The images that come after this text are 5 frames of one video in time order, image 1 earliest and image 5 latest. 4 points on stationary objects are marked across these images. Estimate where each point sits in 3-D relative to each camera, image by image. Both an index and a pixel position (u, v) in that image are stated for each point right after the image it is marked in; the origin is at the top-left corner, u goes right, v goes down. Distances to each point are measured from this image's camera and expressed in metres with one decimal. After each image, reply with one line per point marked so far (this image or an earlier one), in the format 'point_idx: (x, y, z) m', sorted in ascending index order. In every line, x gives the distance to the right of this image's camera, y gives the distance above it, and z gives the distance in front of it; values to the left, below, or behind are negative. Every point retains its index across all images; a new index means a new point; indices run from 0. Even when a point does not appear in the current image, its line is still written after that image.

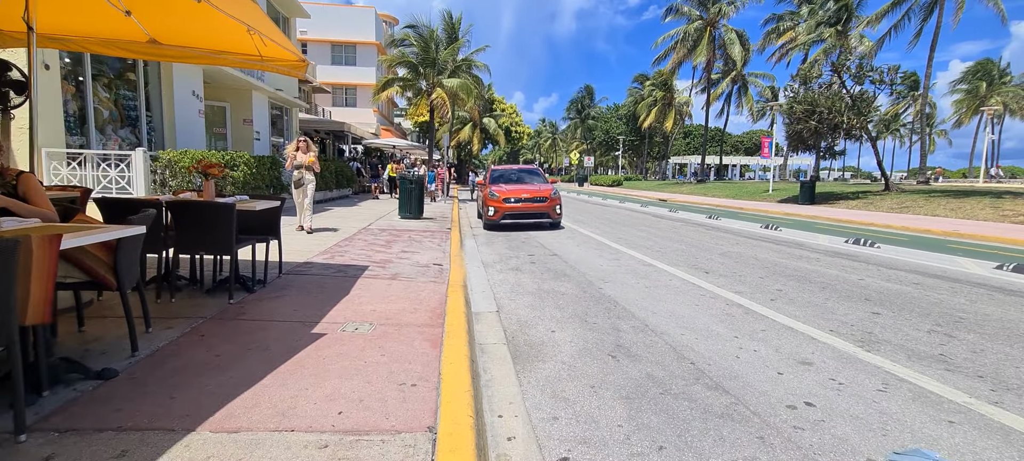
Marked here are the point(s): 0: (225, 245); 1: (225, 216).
0: (-2.9, -0.1, +4.9) m
1: (-2.8, +0.1, +4.9) m
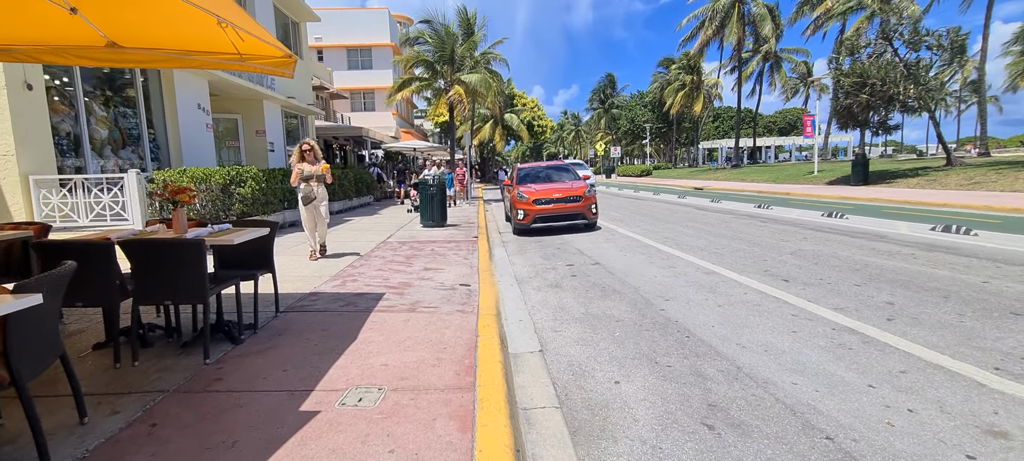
0: (-2.5, -0.5, +3.9) m
1: (-2.5, -0.2, +3.9) m
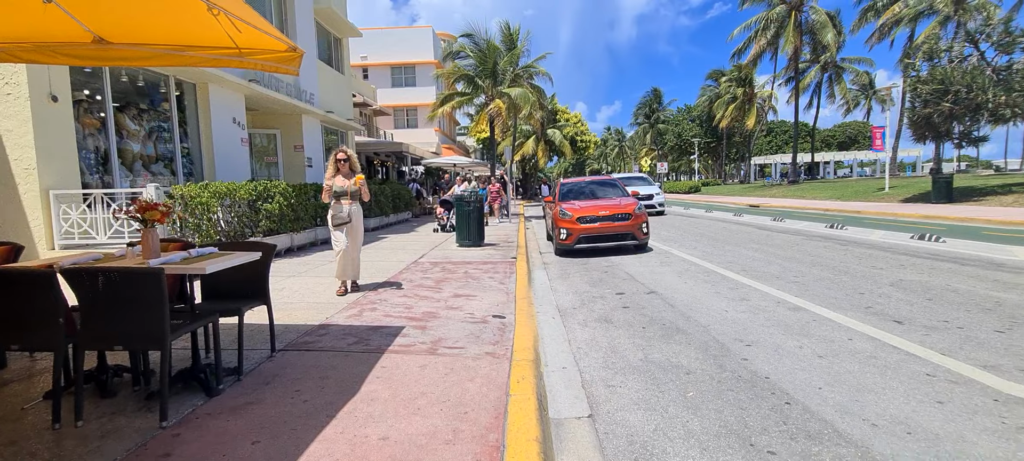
0: (-2.3, -0.6, +3.1) m
1: (-2.2, -0.3, +3.1) m
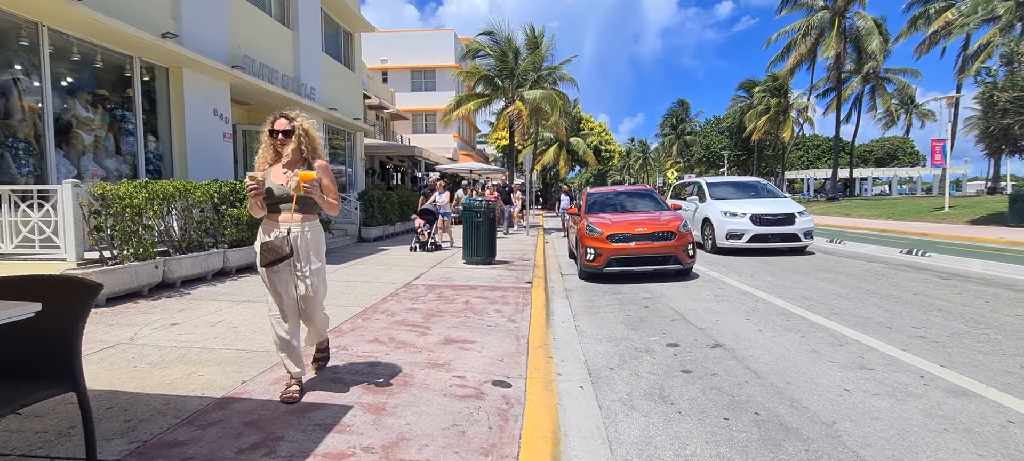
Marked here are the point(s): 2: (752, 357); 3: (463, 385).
0: (-2.3, -0.7, +1.2) m
1: (-2.3, -0.5, +1.2) m
2: (+2.4, -1.2, +4.9) m
3: (-0.4, -1.2, +4.1) m
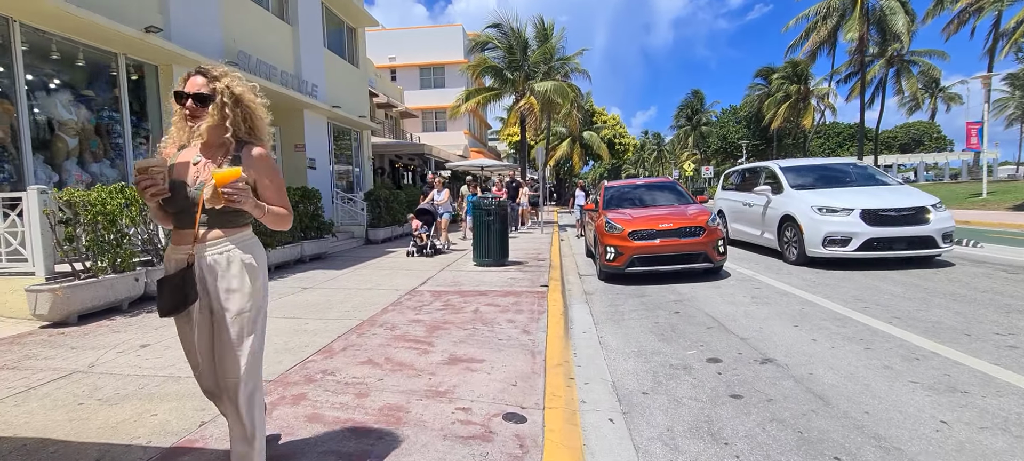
0: (-2.3, -0.8, +0.6) m
1: (-2.3, -0.5, +0.5) m
2: (+2.5, -1.2, +4.1) m
3: (-0.3, -1.3, +3.4) m
